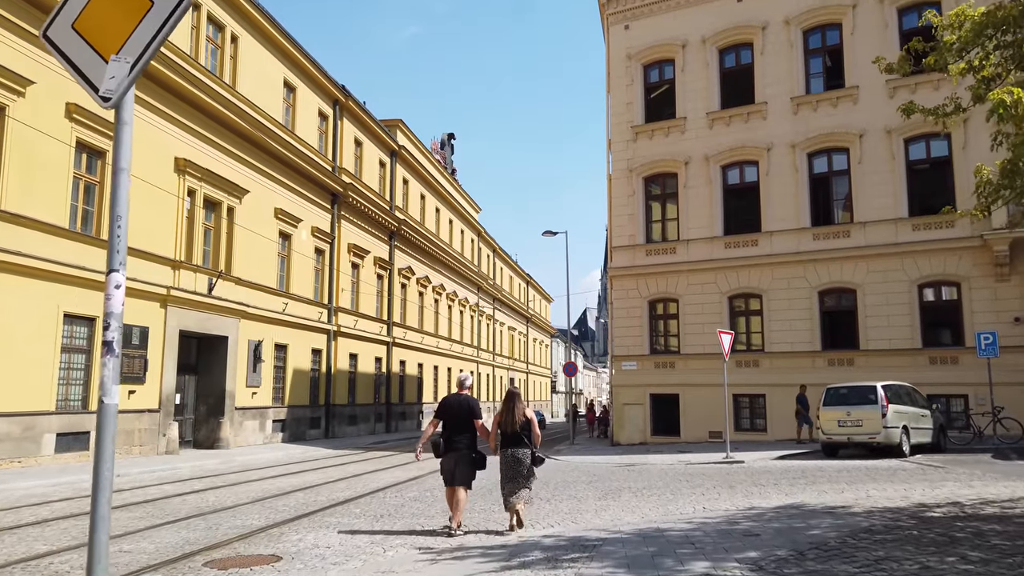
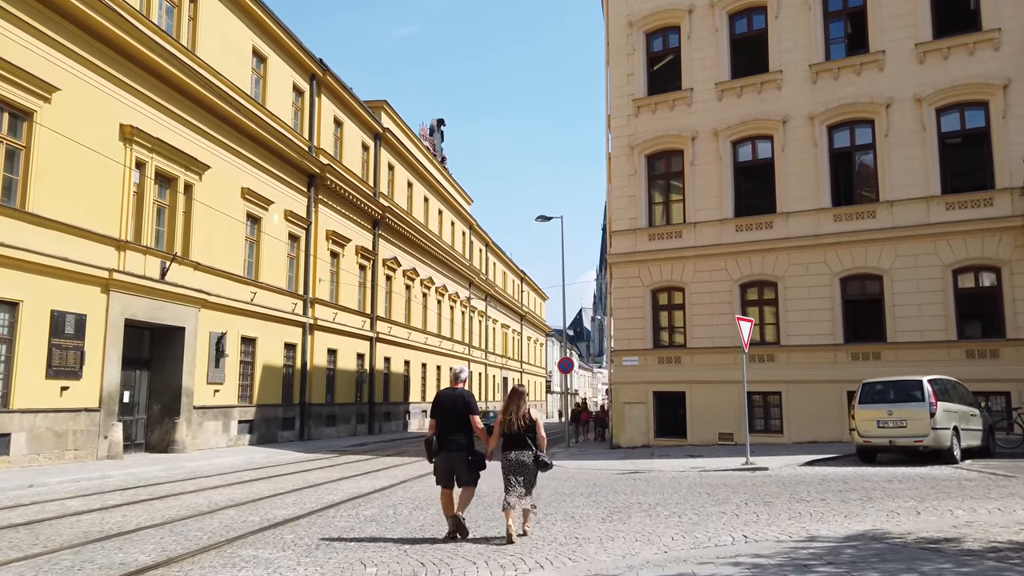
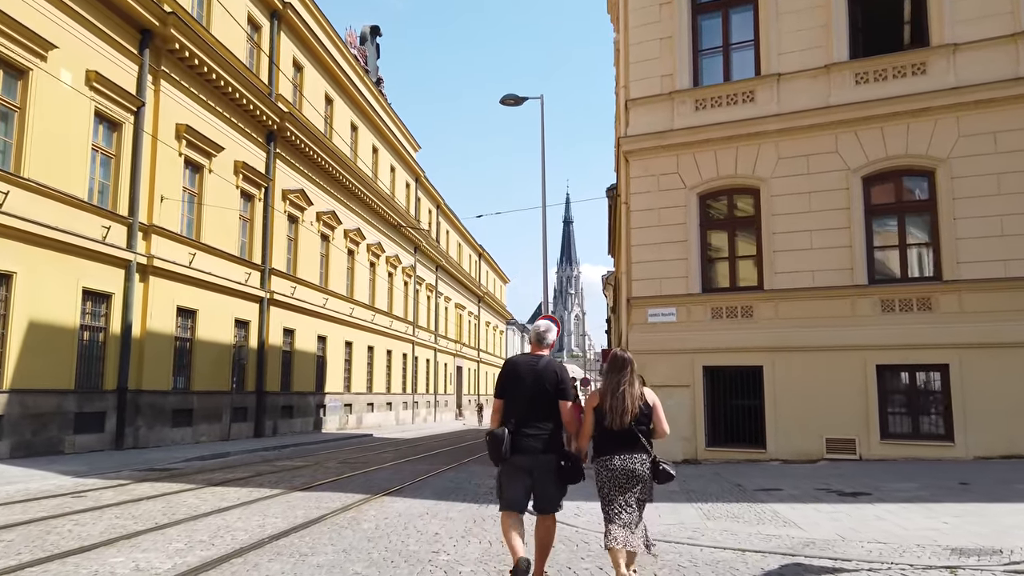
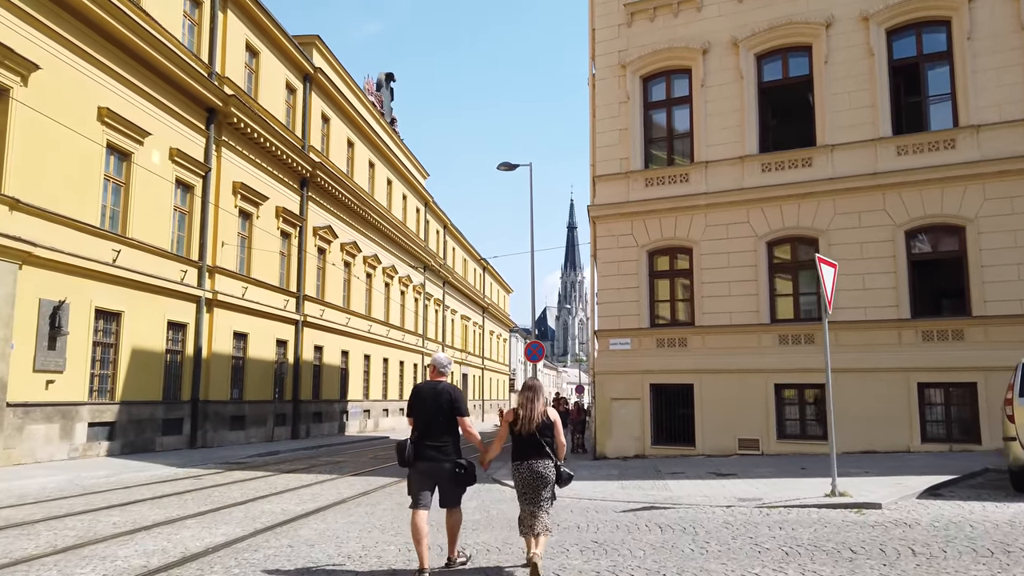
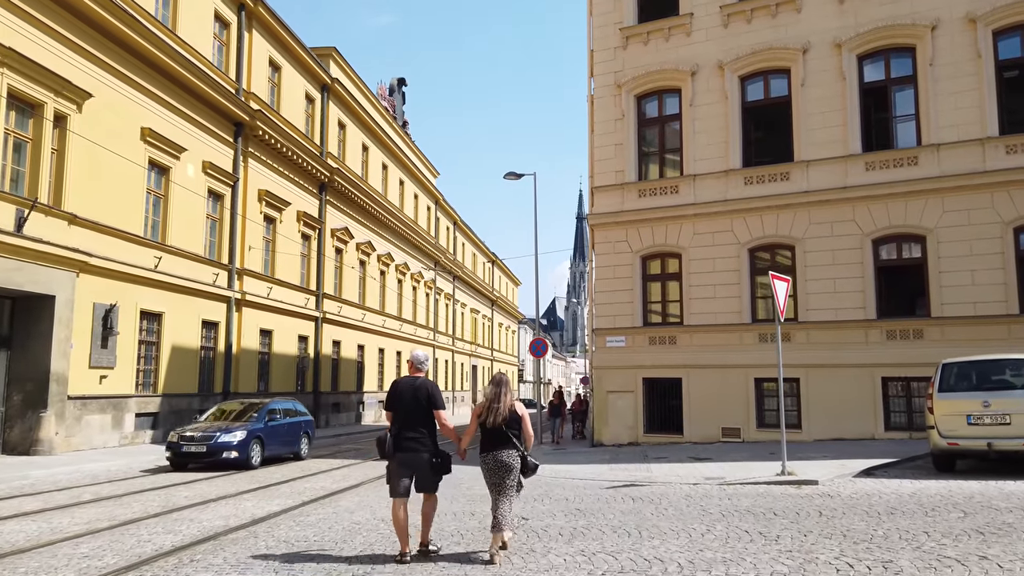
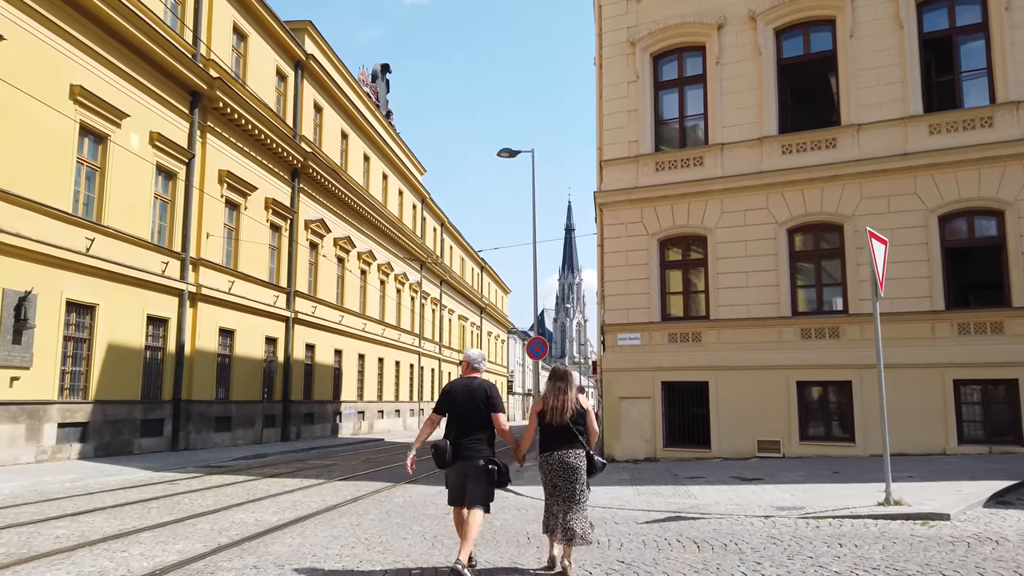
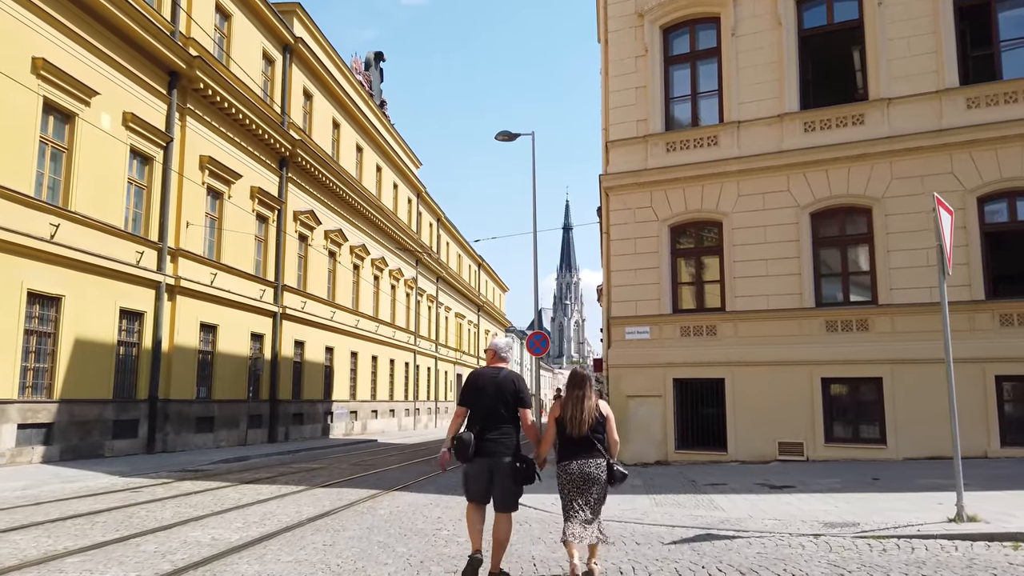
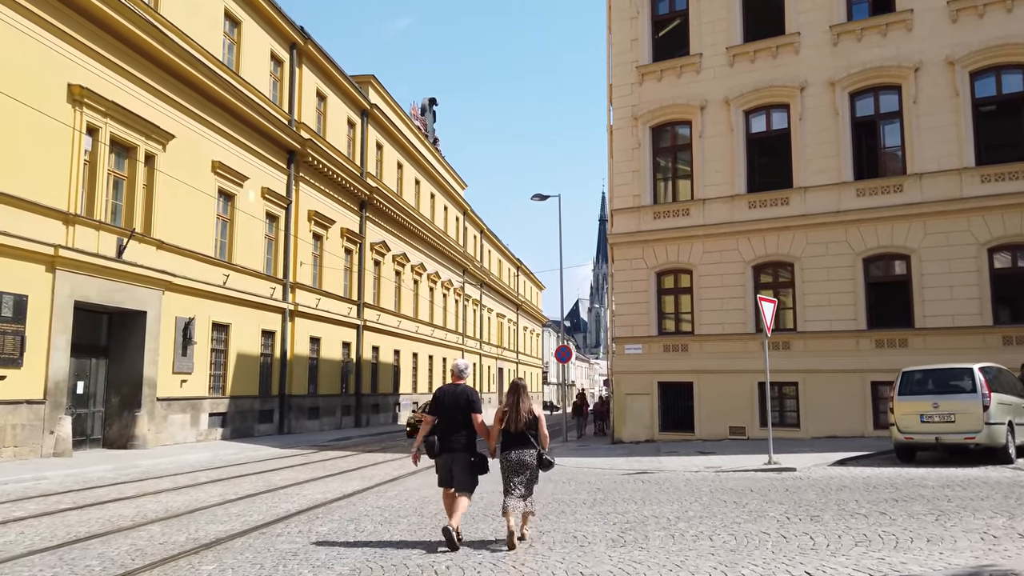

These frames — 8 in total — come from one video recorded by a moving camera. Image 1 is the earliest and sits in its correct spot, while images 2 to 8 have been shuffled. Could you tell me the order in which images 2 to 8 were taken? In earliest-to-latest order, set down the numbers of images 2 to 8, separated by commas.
2, 8, 5, 4, 6, 7, 3
